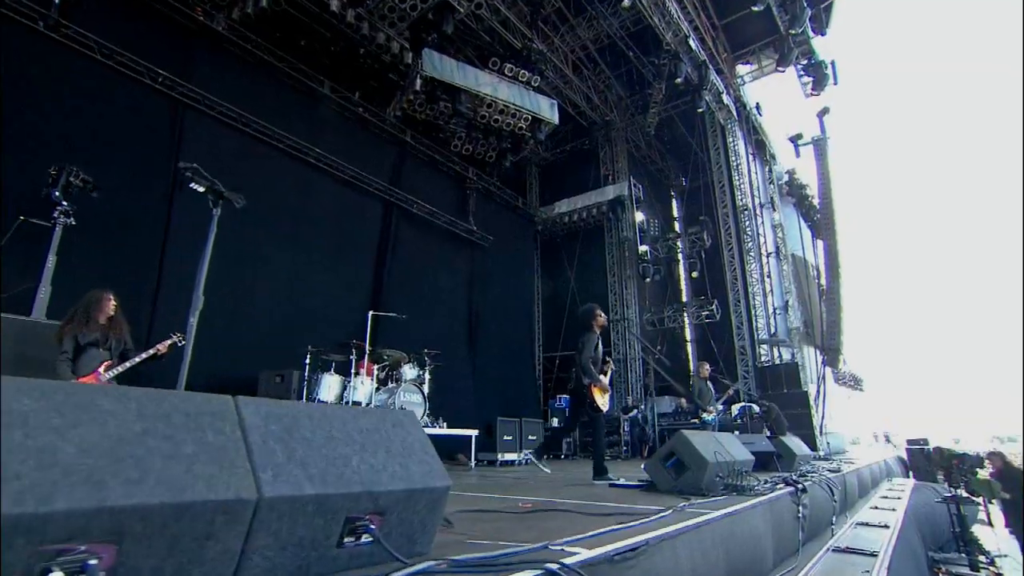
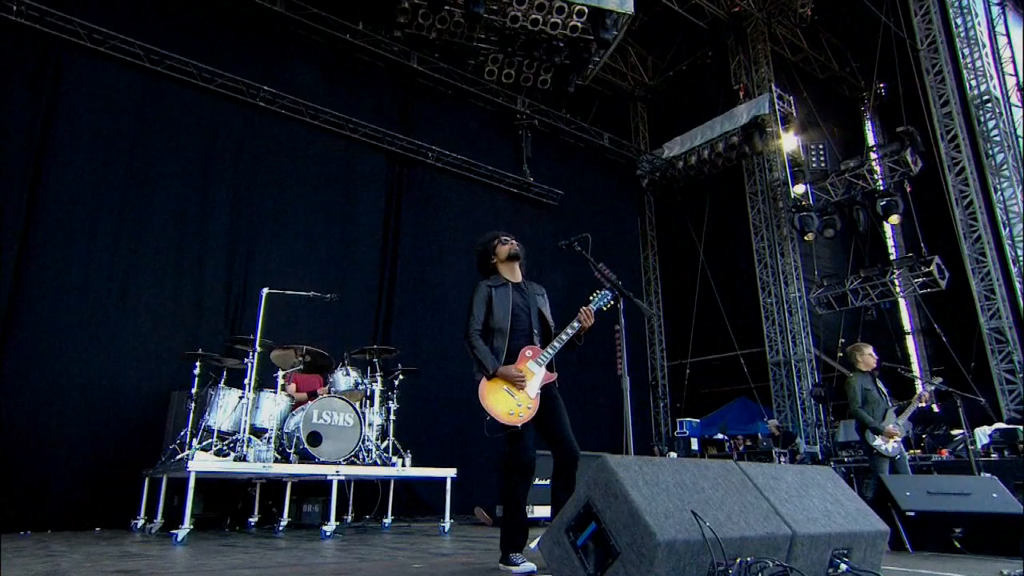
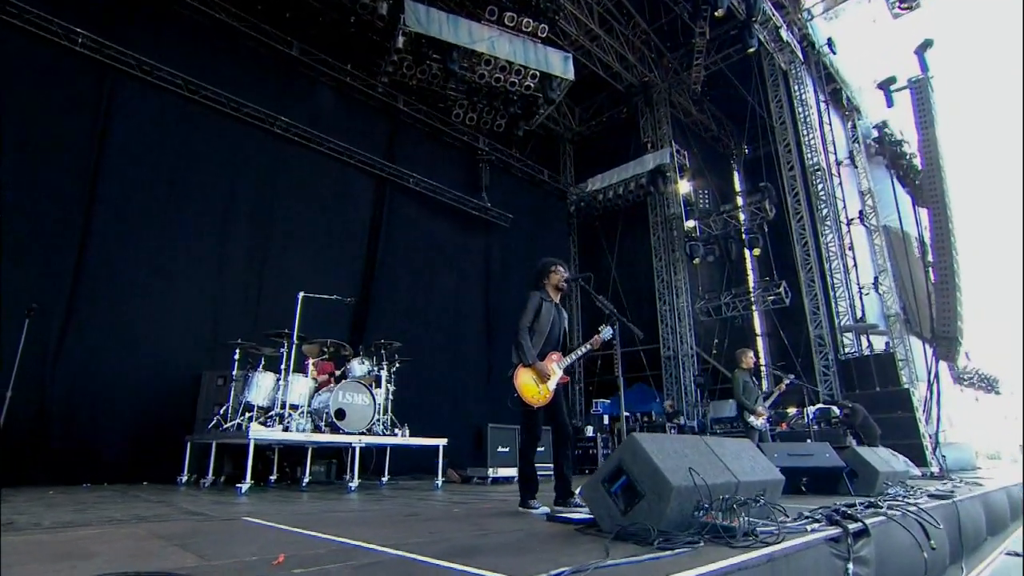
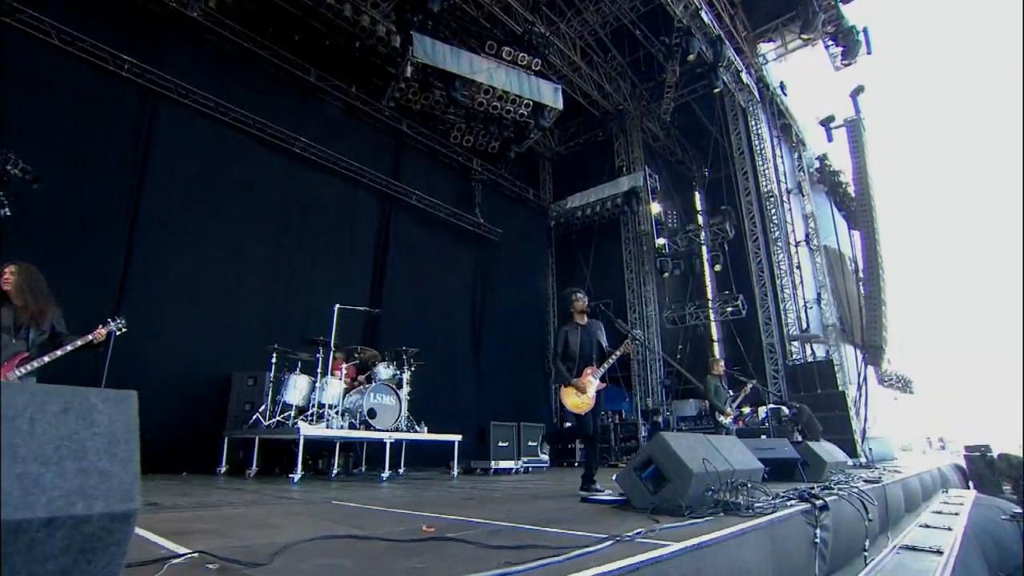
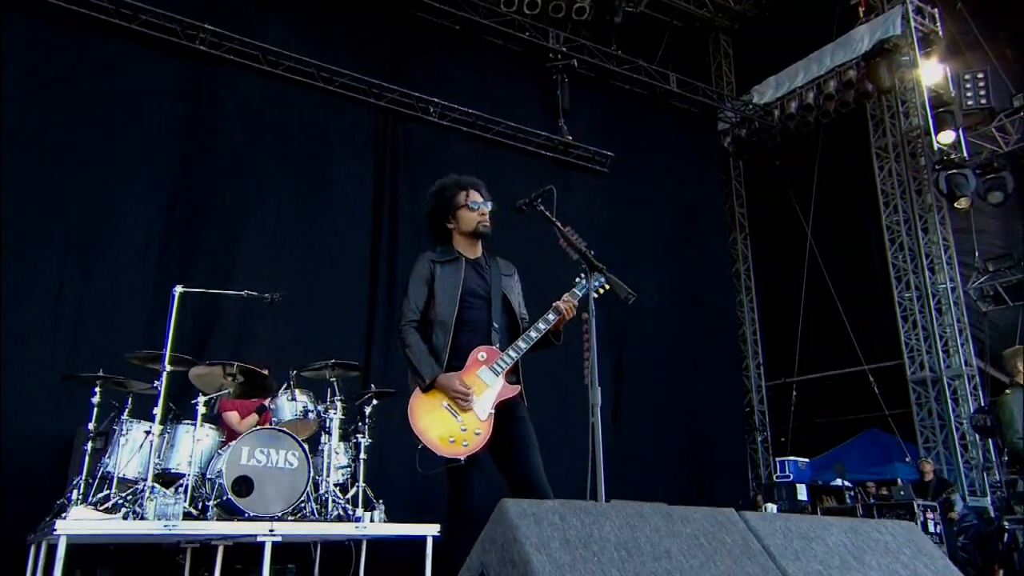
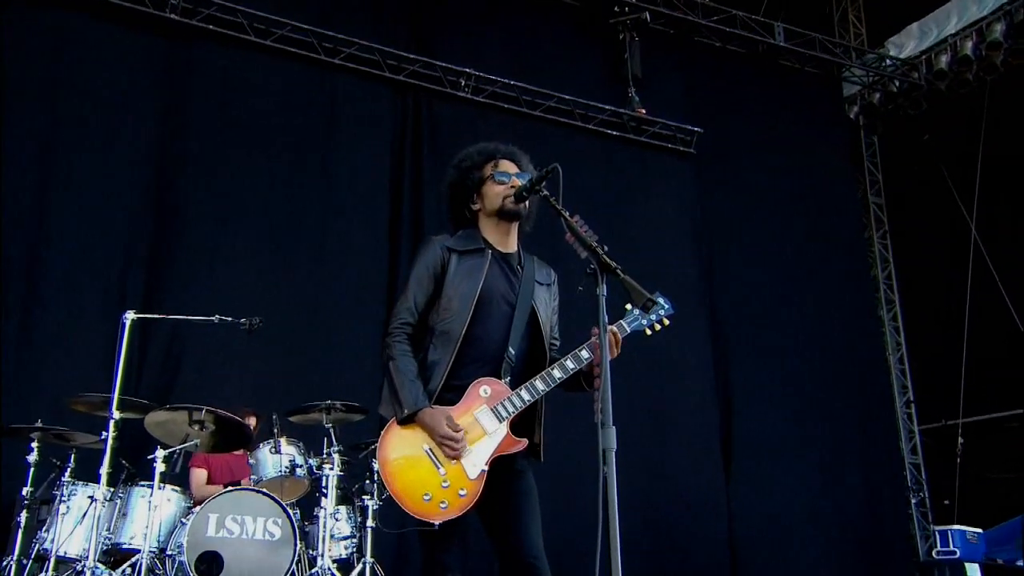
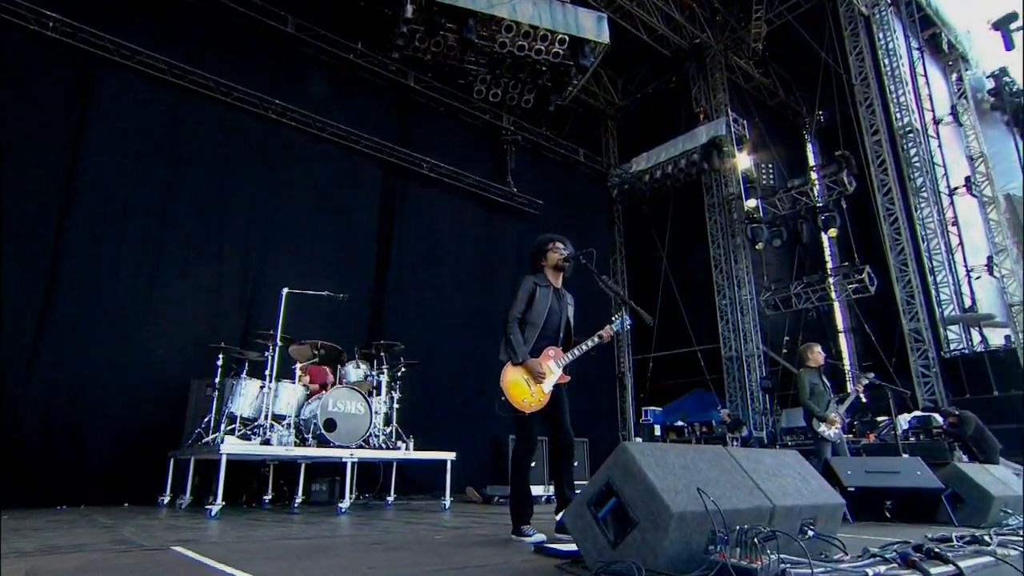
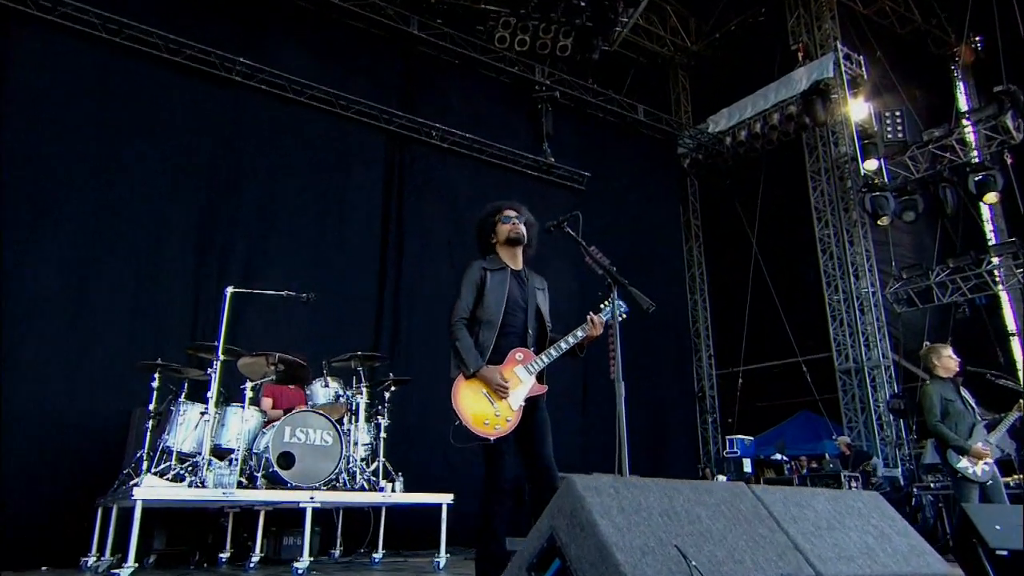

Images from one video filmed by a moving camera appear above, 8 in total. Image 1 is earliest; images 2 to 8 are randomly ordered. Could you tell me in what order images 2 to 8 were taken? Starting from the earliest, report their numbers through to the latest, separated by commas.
4, 3, 7, 2, 8, 5, 6
